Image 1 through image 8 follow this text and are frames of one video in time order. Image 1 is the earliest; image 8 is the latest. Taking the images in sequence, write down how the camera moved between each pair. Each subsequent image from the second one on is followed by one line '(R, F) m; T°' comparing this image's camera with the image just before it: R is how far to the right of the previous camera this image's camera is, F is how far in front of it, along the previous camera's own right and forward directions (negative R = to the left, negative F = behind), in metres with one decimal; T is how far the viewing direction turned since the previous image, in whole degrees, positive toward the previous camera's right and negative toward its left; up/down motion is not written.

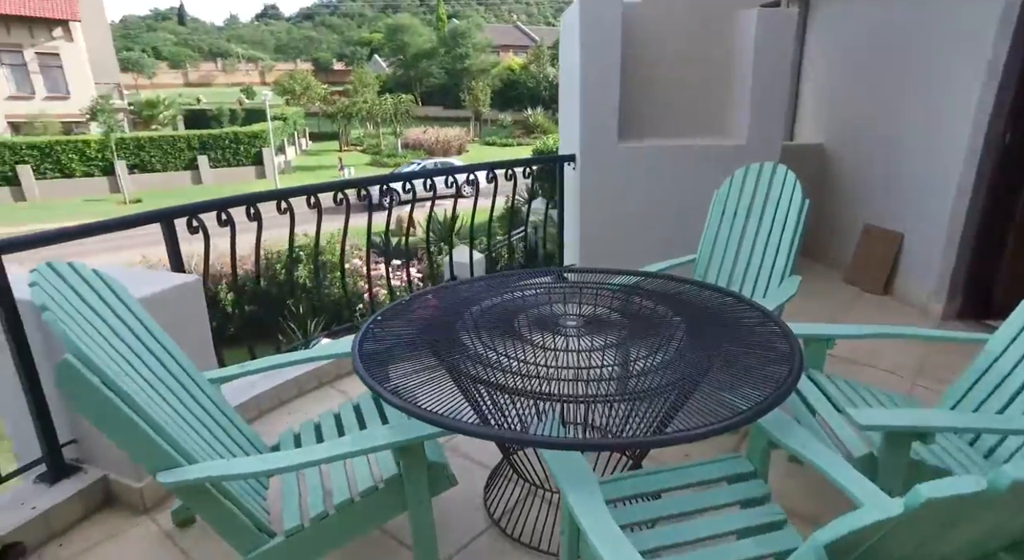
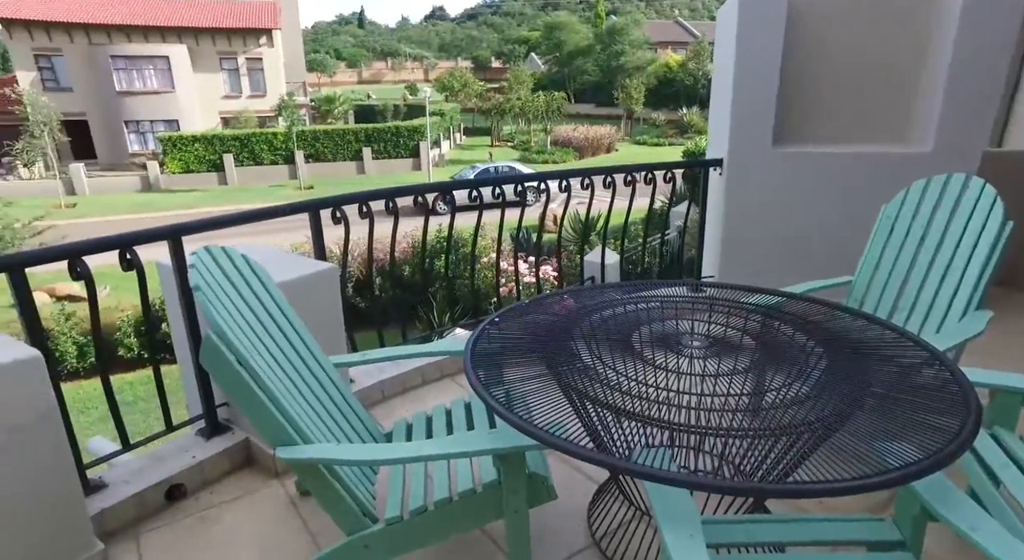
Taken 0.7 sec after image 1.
(+0.1, +0.1) m; -13°
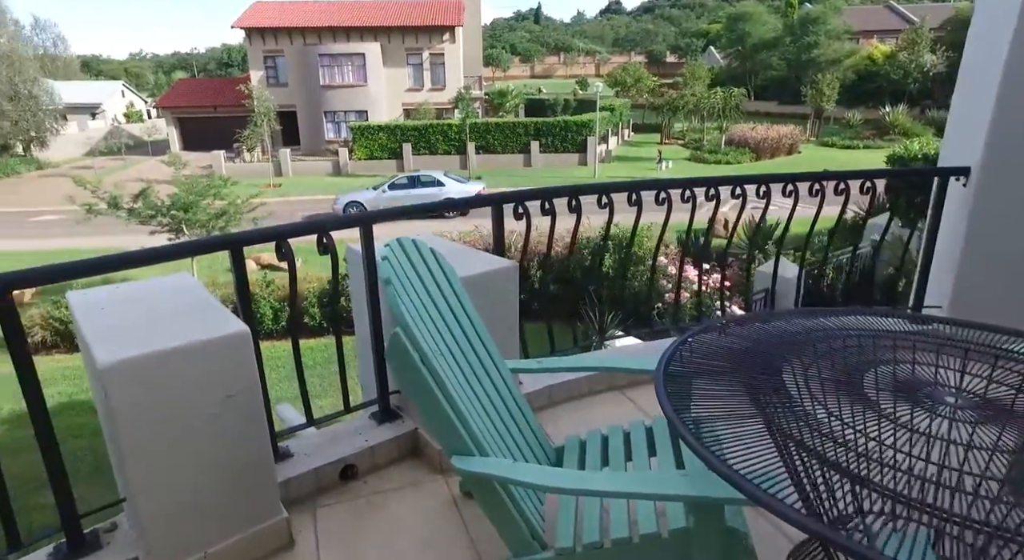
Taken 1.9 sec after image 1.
(-0.1, +0.1) m; -14°
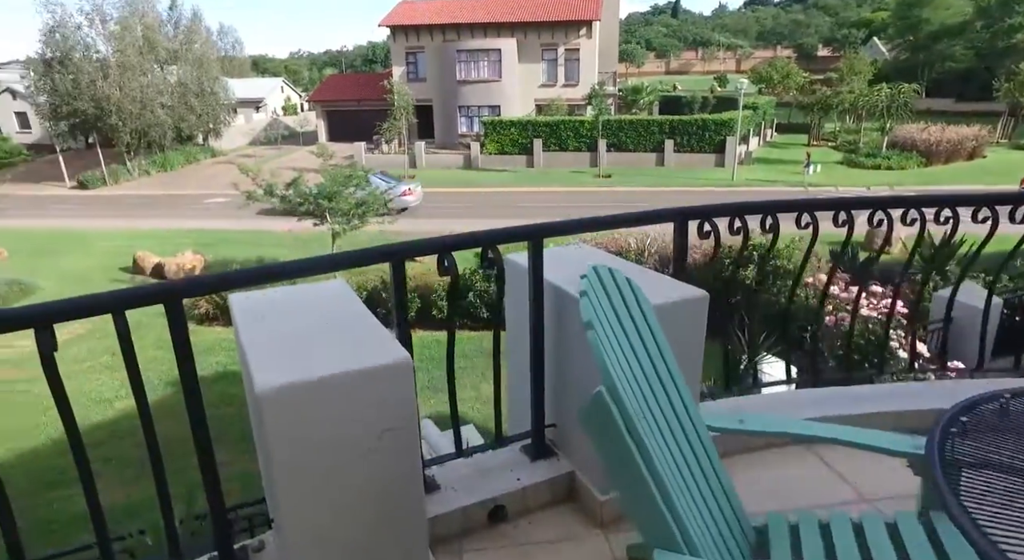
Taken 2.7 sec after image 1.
(-0.2, +0.3) m; -11°
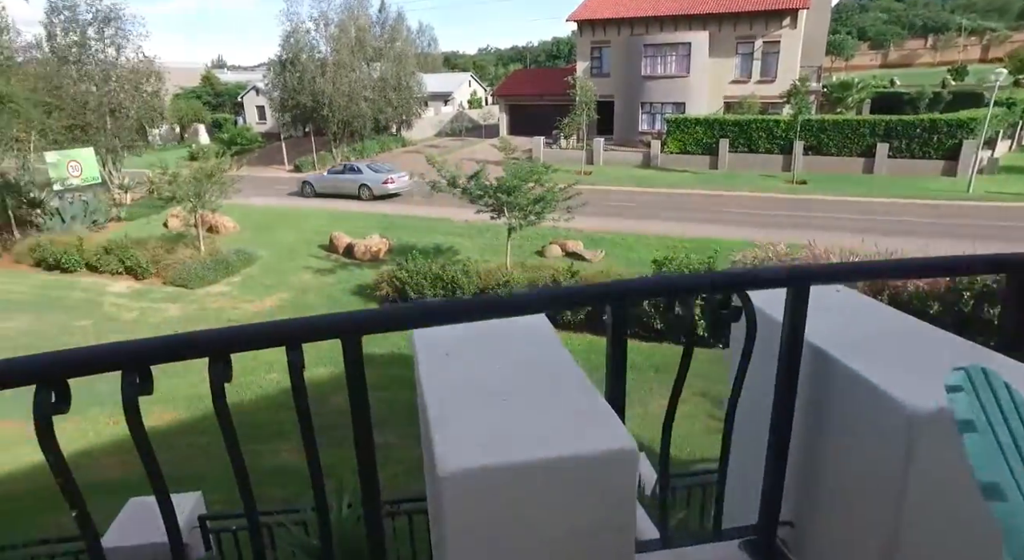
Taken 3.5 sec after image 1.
(-0.2, +0.3) m; -15°
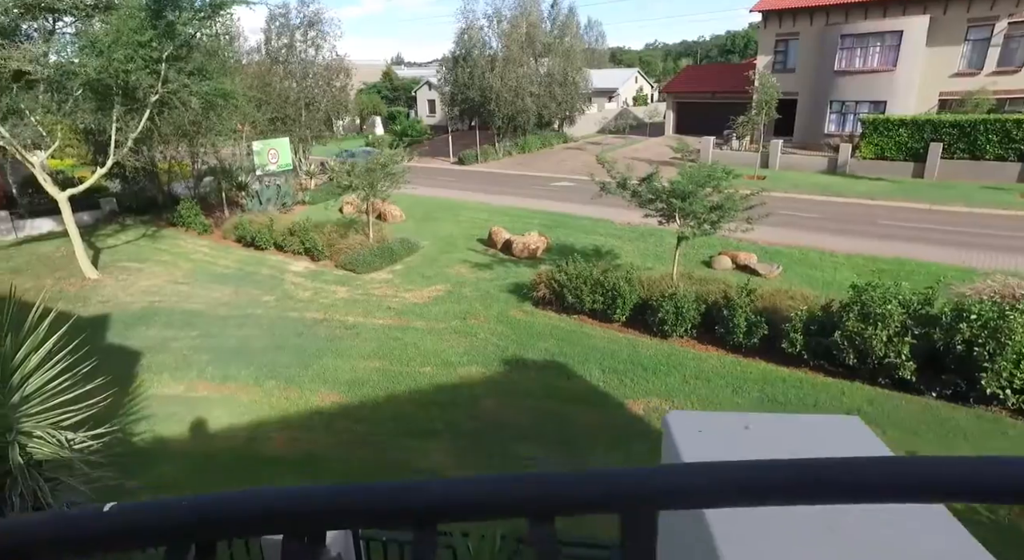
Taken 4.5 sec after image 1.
(-0.3, +0.5) m; -13°
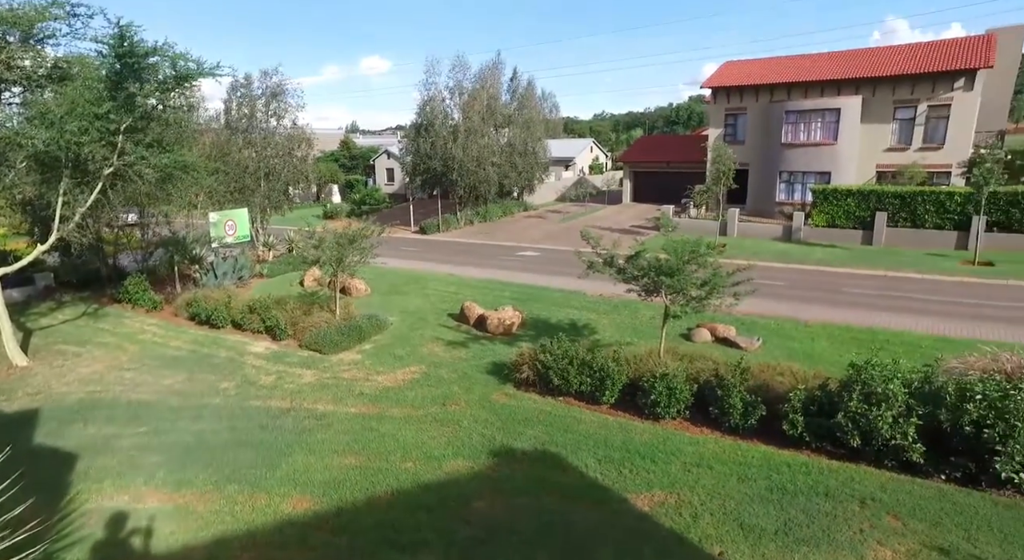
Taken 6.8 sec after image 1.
(-0.4, +0.4) m; +4°
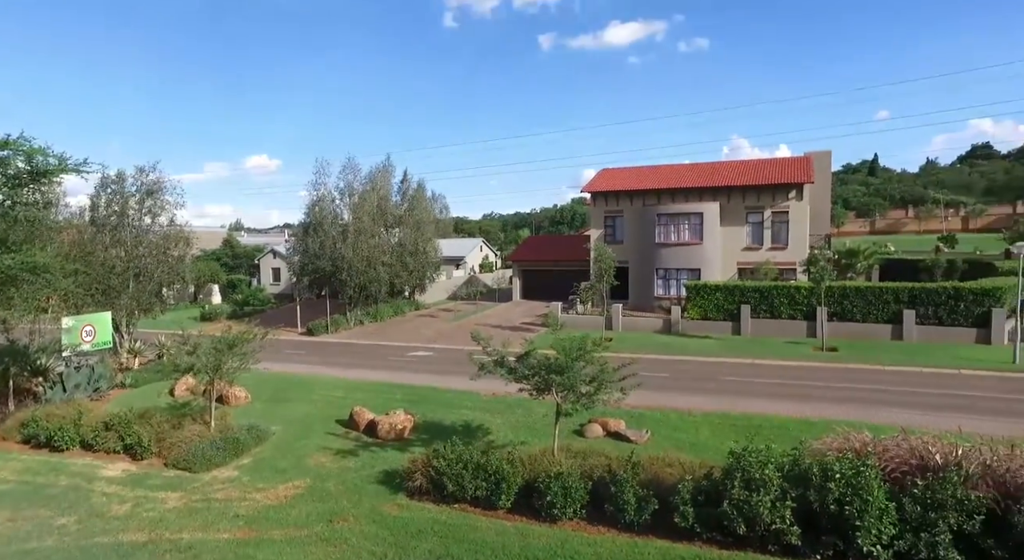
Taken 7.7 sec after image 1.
(0.0, -0.1) m; +10°
